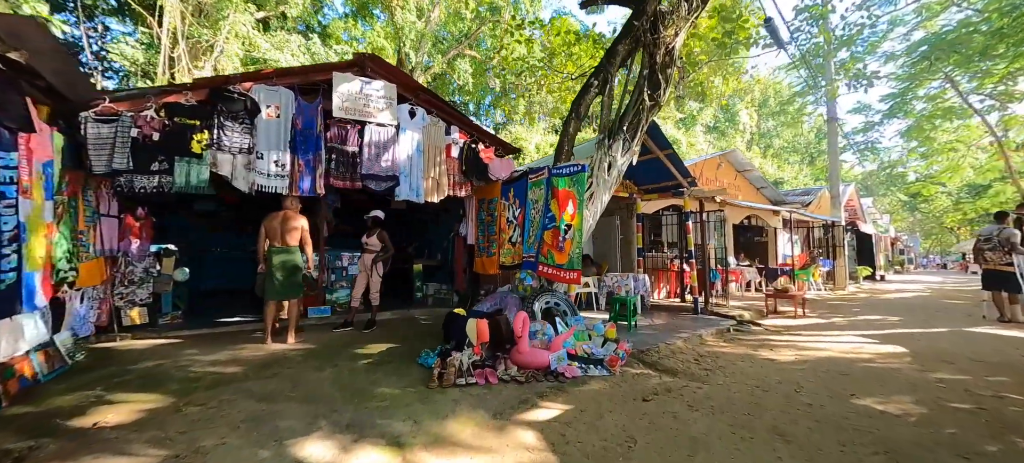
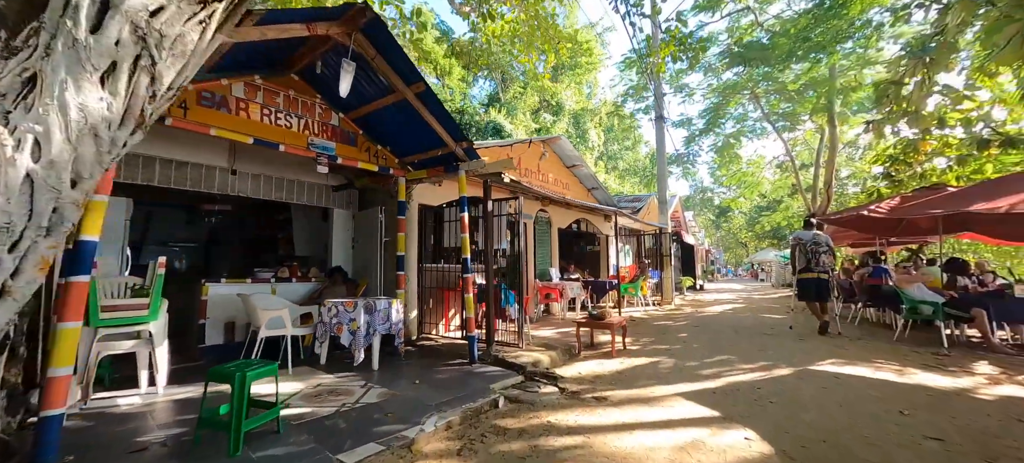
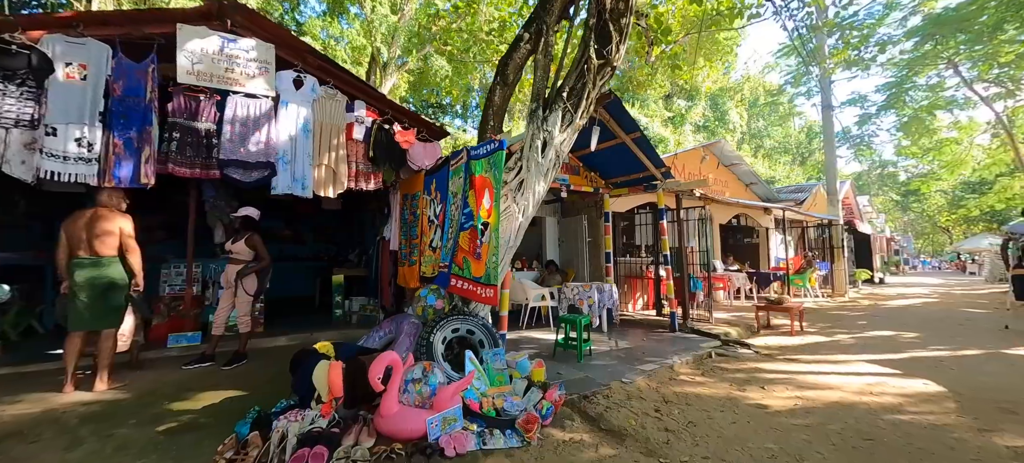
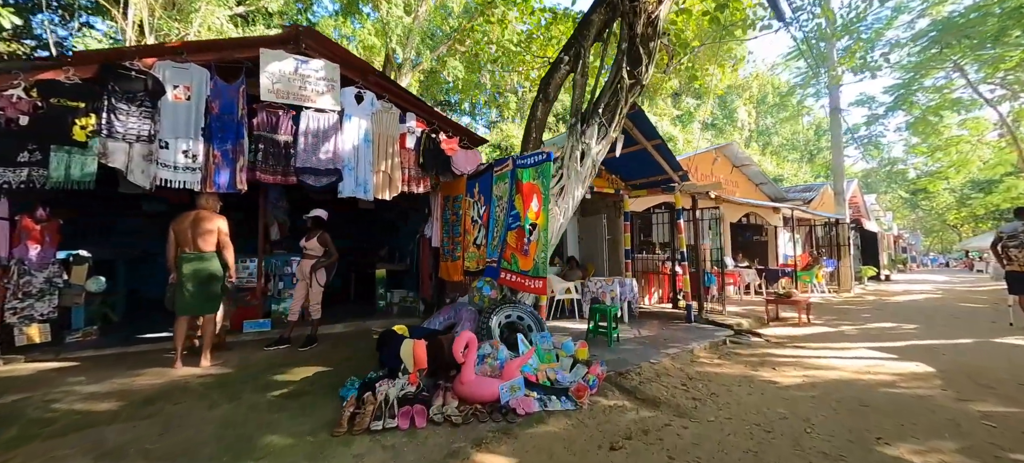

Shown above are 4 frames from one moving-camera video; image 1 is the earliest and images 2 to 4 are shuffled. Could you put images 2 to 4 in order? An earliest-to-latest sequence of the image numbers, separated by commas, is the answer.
4, 3, 2
